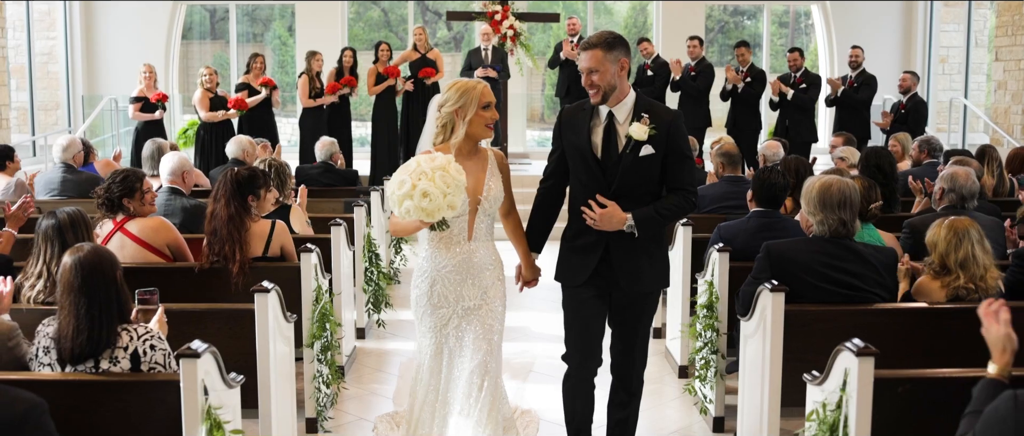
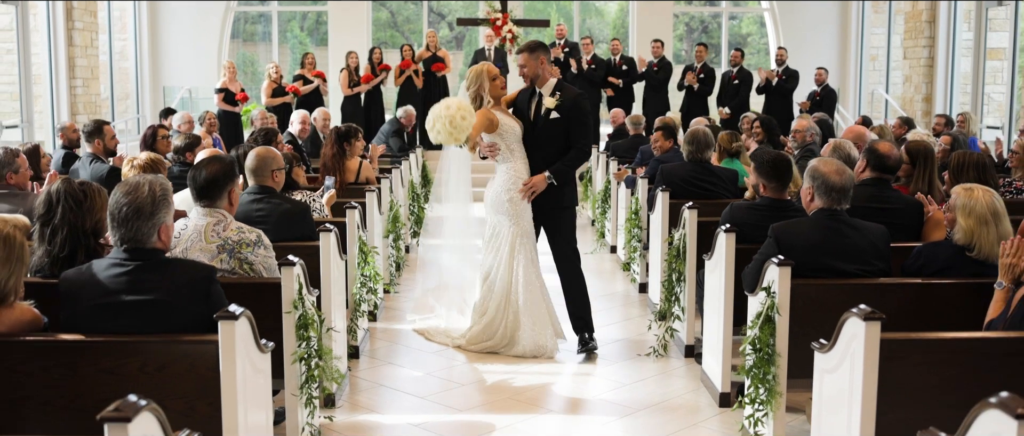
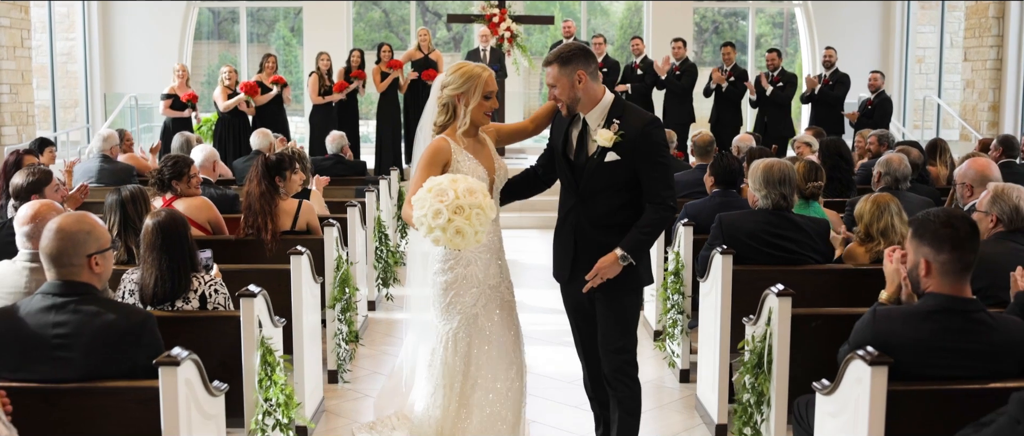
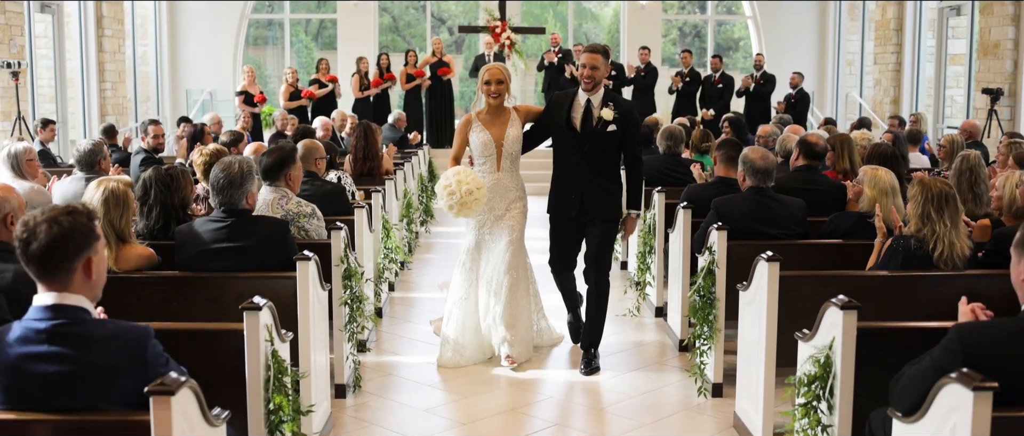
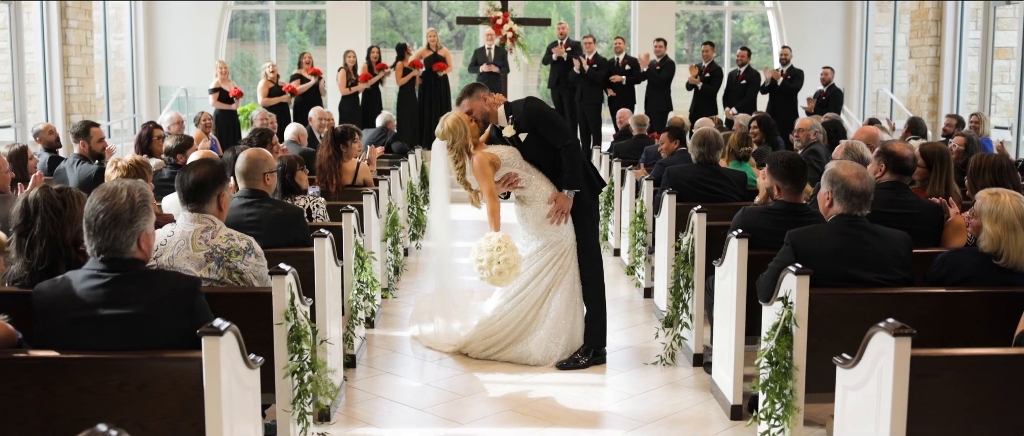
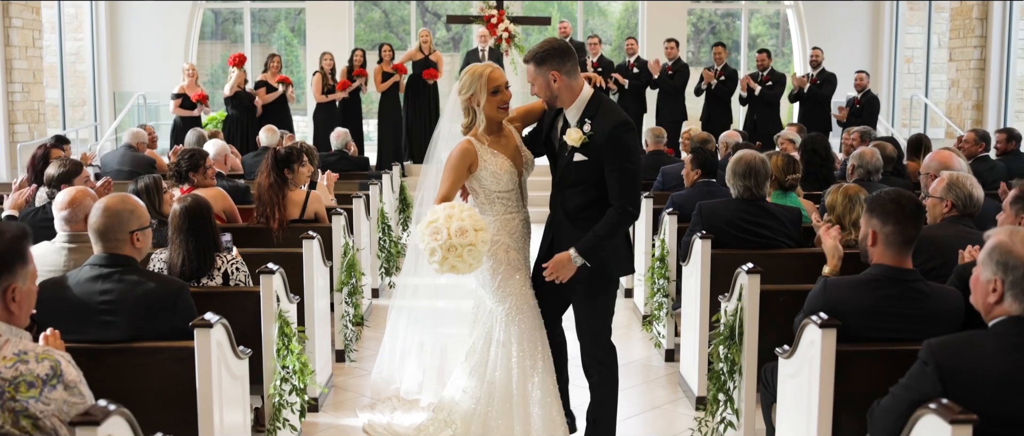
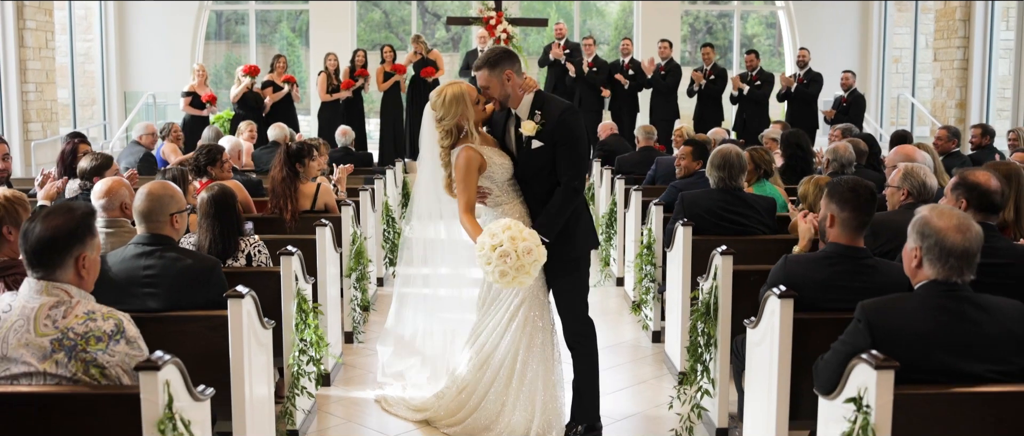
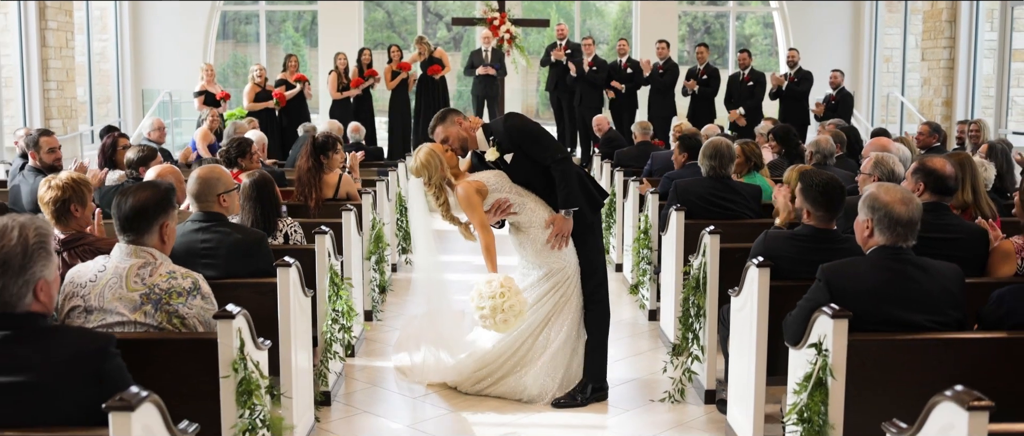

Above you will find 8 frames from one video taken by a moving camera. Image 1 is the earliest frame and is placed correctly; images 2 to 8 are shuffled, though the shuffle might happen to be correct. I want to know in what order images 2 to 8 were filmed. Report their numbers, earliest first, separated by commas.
3, 6, 7, 8, 5, 2, 4
